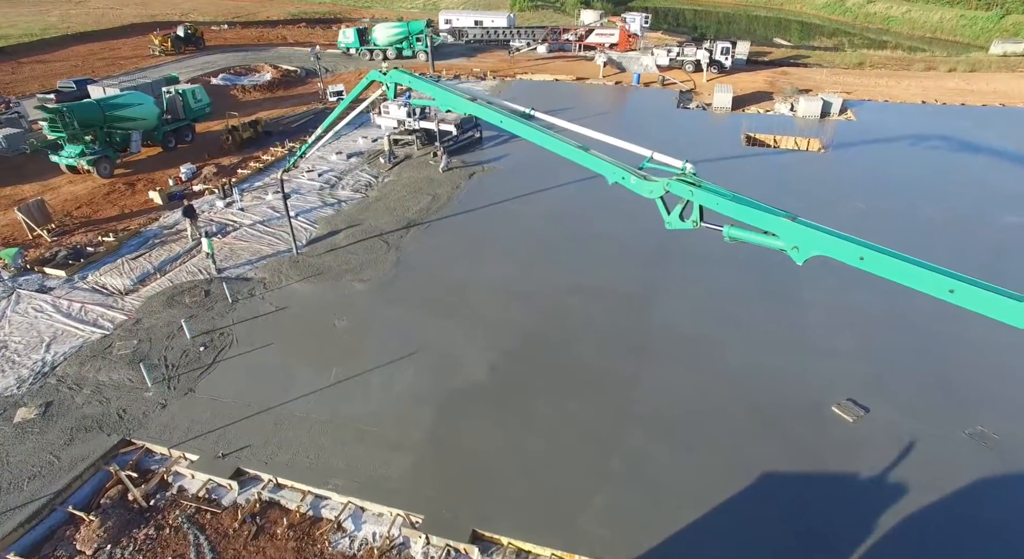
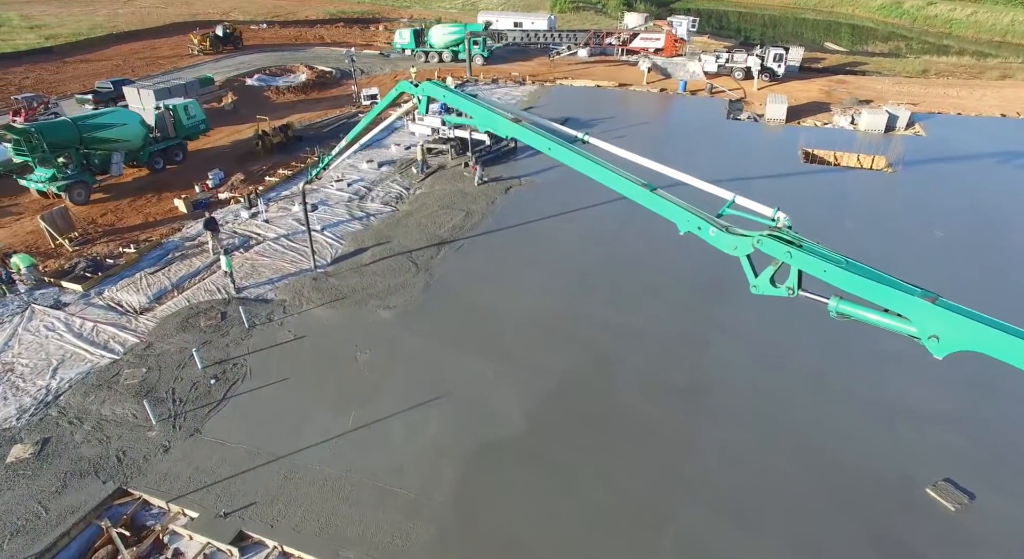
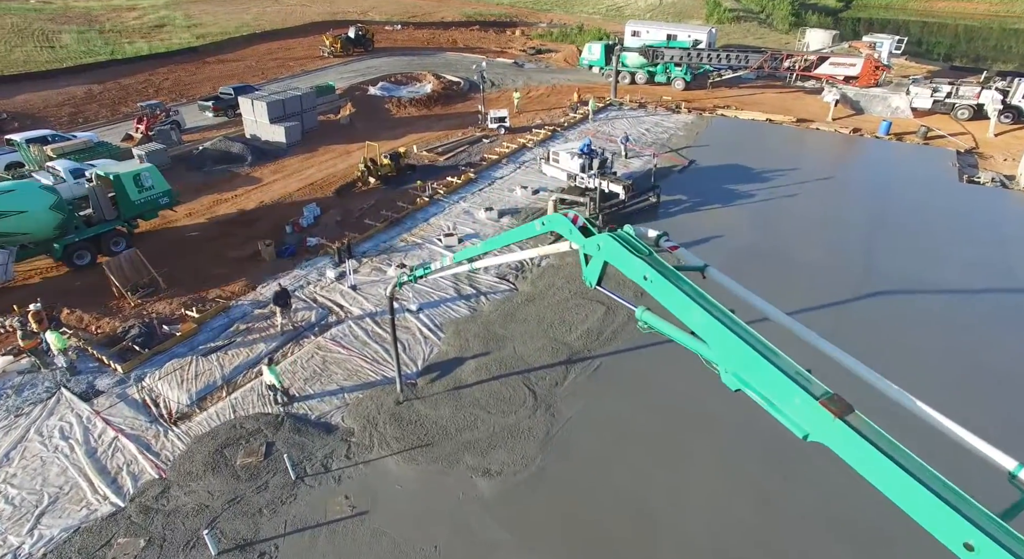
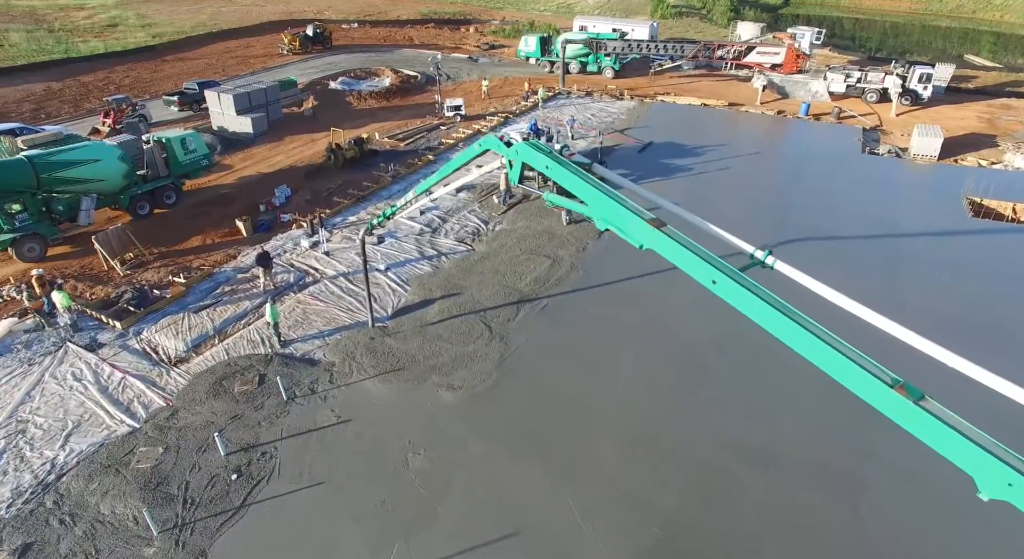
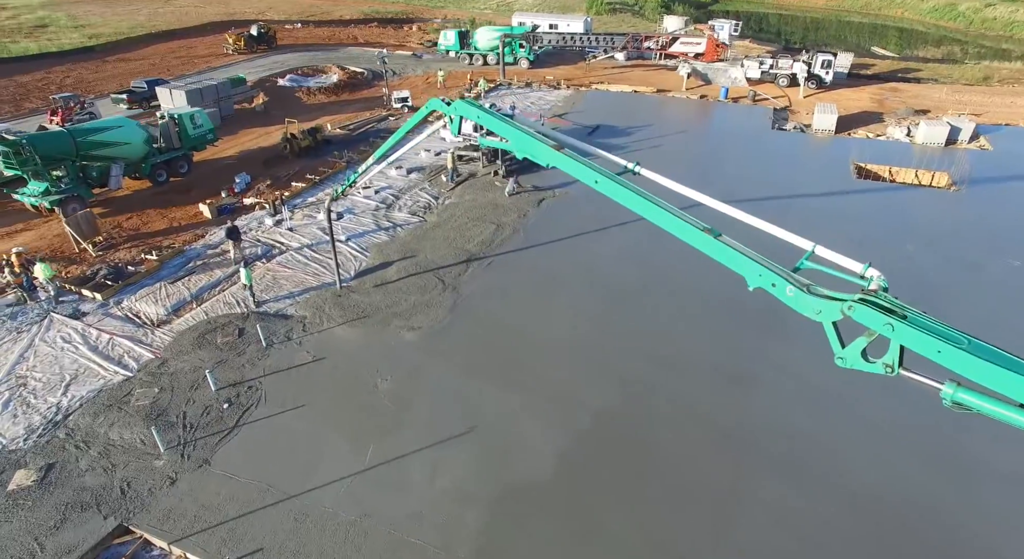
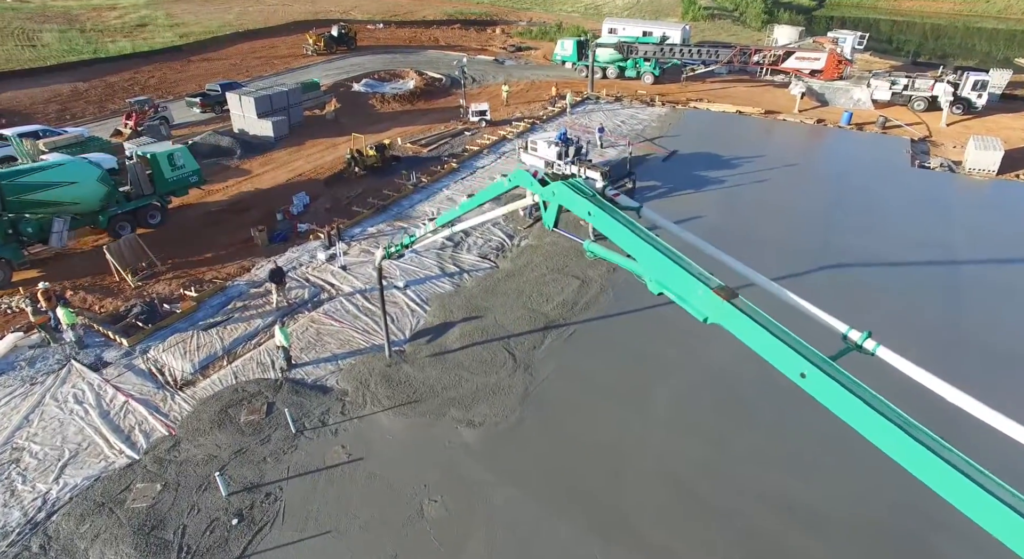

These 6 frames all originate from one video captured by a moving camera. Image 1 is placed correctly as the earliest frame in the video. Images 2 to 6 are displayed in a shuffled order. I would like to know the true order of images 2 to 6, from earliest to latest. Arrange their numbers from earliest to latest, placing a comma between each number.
2, 5, 4, 6, 3
